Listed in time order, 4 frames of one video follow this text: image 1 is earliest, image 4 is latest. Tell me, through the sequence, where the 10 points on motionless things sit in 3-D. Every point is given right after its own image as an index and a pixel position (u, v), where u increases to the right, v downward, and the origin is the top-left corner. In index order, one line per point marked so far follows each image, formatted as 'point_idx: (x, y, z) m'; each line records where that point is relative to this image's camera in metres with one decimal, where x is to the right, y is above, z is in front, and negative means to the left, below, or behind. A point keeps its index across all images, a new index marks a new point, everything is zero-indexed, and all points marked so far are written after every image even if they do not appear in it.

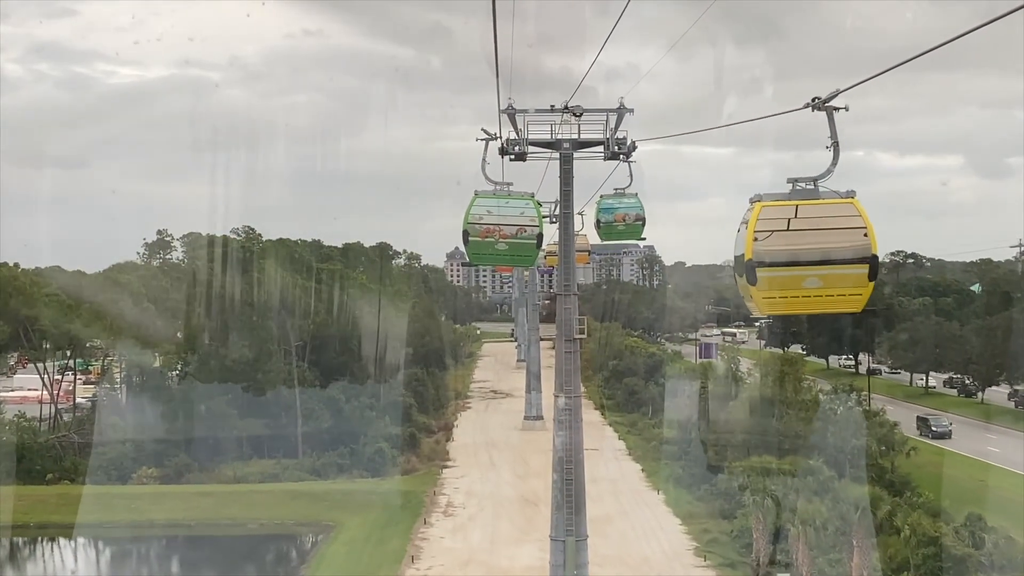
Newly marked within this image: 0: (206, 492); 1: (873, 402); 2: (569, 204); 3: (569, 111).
0: (-4.0, -2.7, +10.5) m
1: (+4.0, -1.3, +8.8) m
2: (+0.5, +0.7, +6.9) m
3: (+0.5, +1.5, +6.8) m
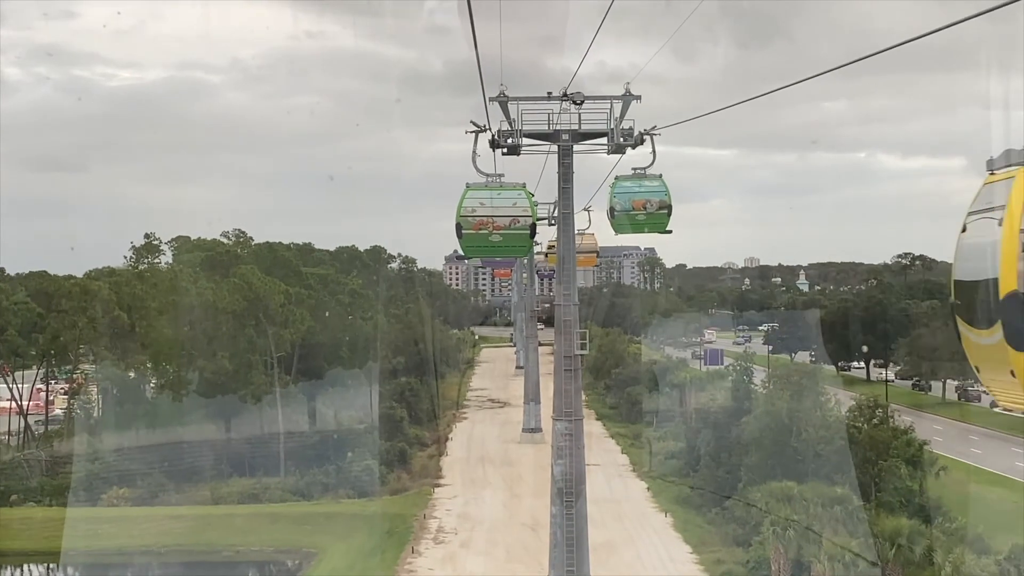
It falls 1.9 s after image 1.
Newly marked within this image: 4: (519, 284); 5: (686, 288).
0: (-4.1, -2.8, +9.8) m
1: (+4.0, -1.3, +8.1) m
2: (+0.4, +0.7, +6.2) m
3: (+0.4, +1.5, +6.1) m
4: (+0.1, +0.1, +15.9) m
5: (+3.3, 0.0, +15.5) m
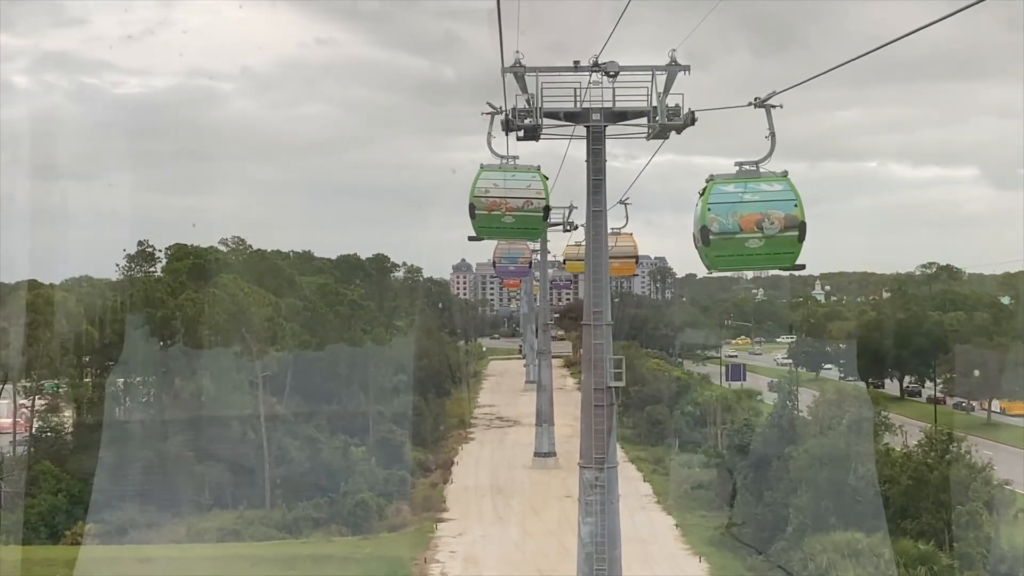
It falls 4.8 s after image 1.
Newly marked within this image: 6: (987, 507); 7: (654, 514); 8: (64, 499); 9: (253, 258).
0: (-4.0, -2.9, +8.7) m
1: (+4.1, -1.5, +7.0) m
2: (+0.6, +0.6, +5.2) m
3: (+0.5, +1.4, +5.1) m
4: (+0.3, -0.1, +14.8) m
5: (+3.5, -0.2, +14.4) m
6: (+4.0, -1.8, +6.6) m
7: (+1.7, -2.8, +9.7) m
8: (-4.8, -2.3, +8.5) m
9: (-3.6, +0.4, +10.9) m
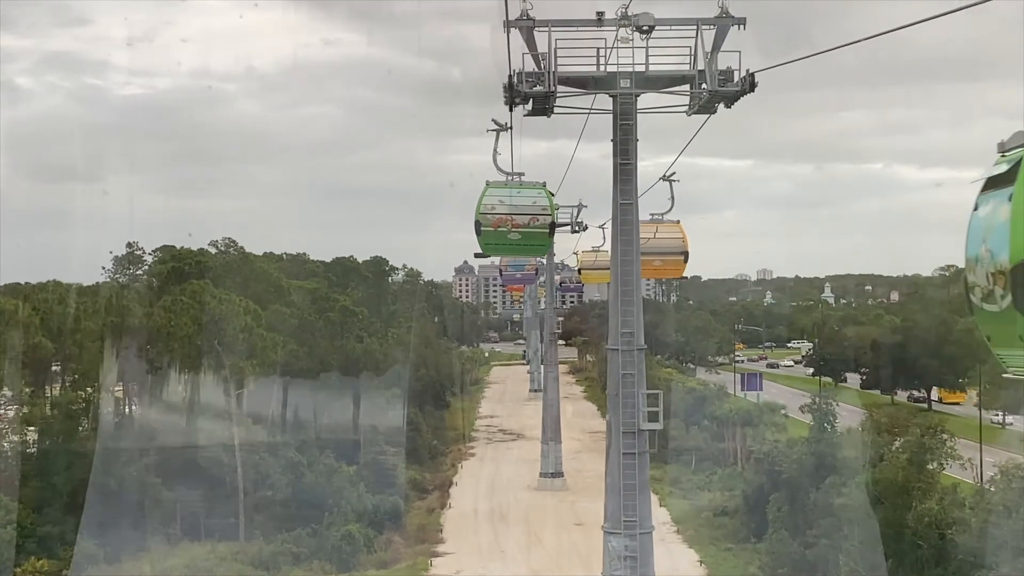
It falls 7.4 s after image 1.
0: (-3.9, -3.0, +7.8) m
1: (+4.1, -1.5, +6.0) m
2: (+0.6, +0.5, +4.2) m
3: (+0.6, +1.3, +4.1) m
4: (+0.4, -0.2, +13.9) m
5: (+3.5, -0.3, +13.4) m
6: (+4.0, -1.9, +5.6) m
7: (+1.8, -2.8, +8.7) m
8: (-4.8, -2.3, +7.6) m
9: (-3.5, +0.3, +10.0) m
